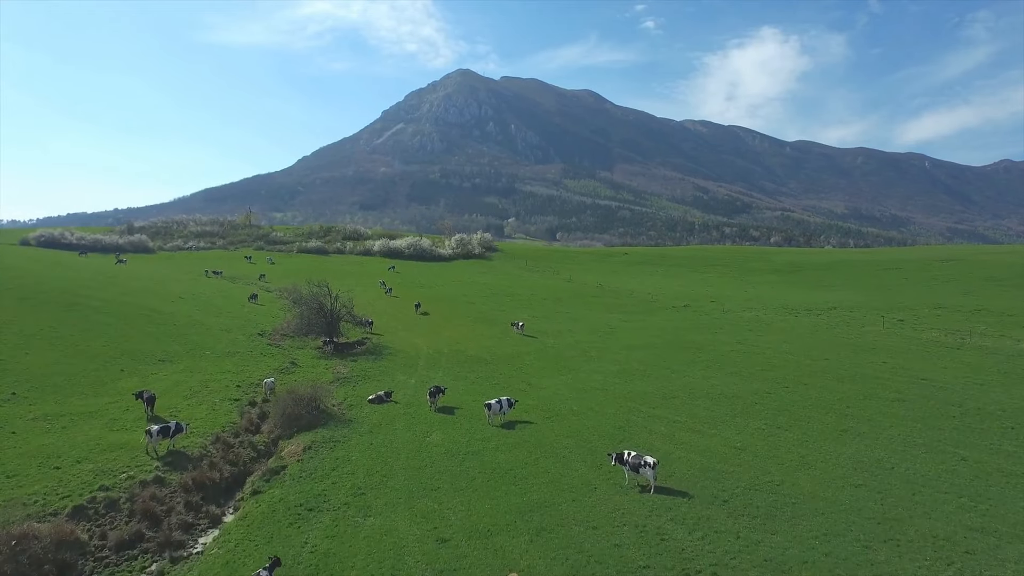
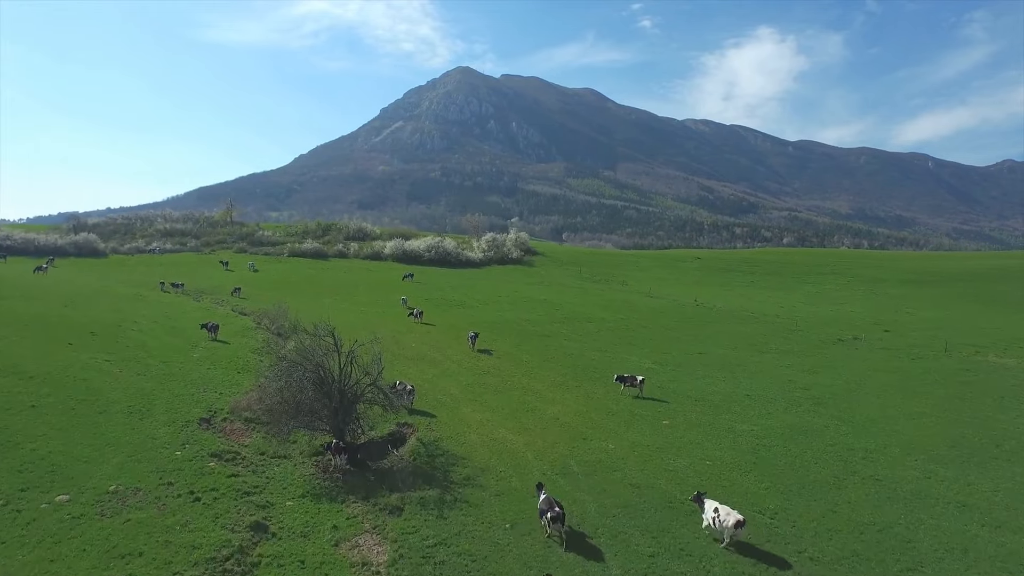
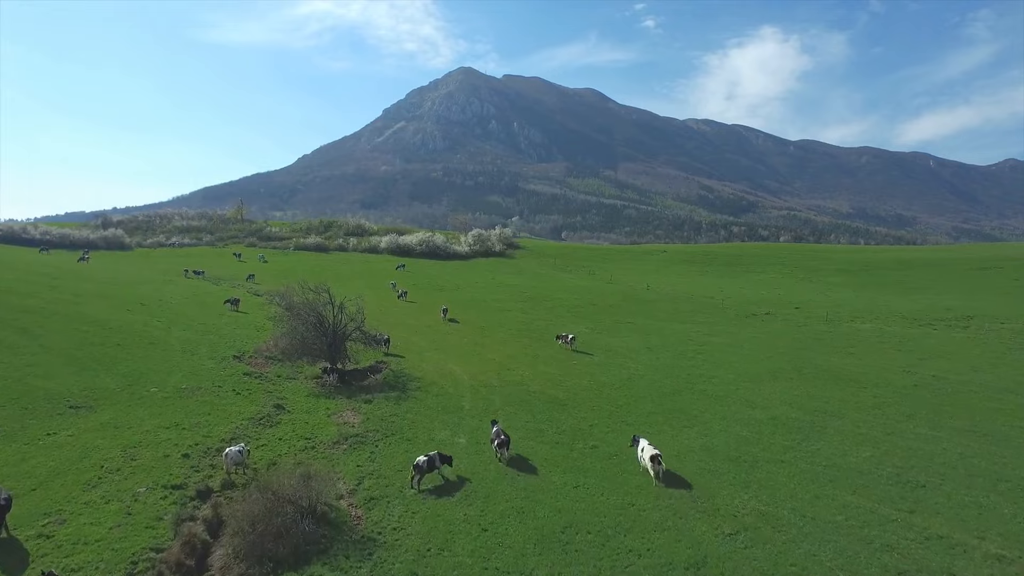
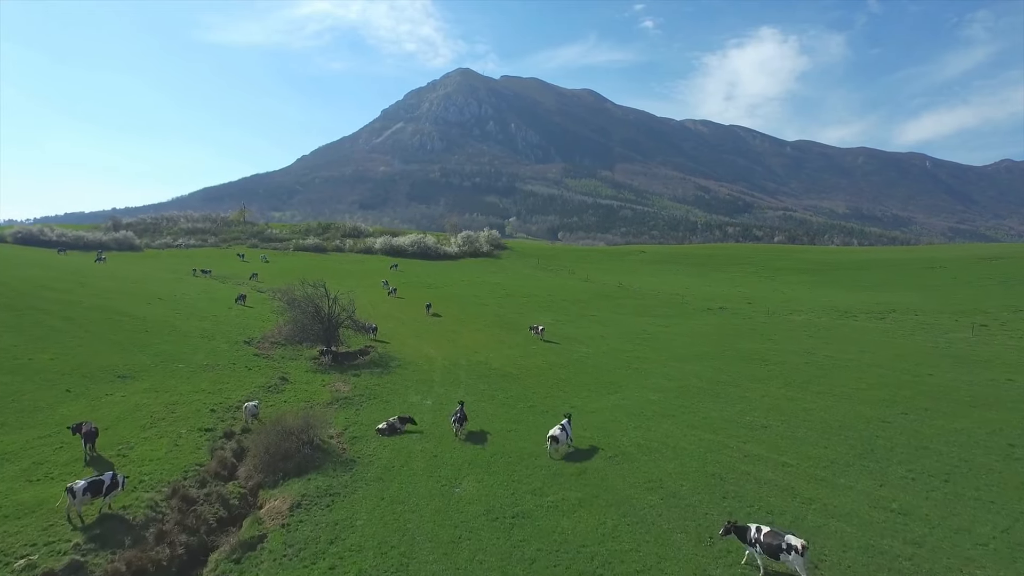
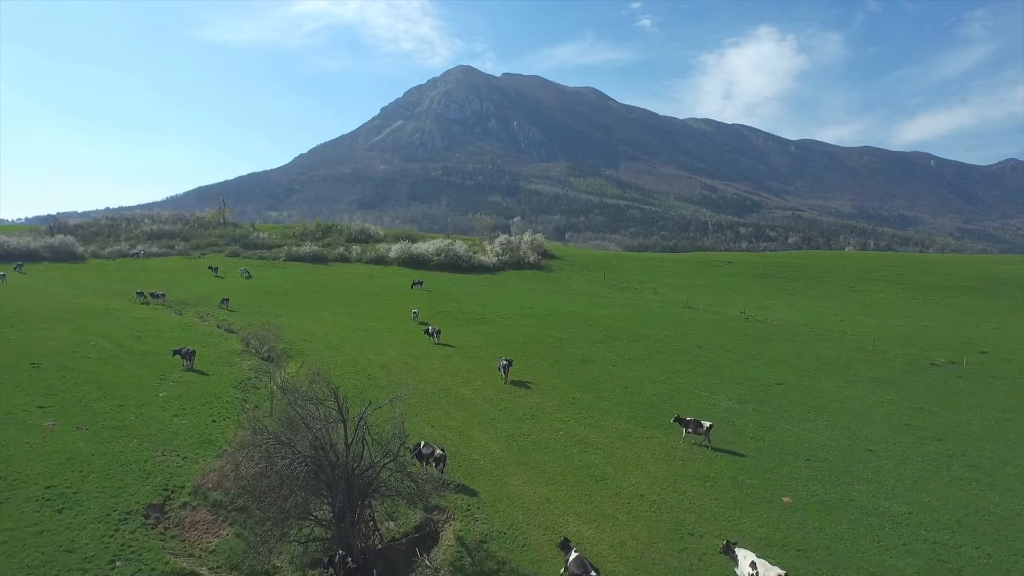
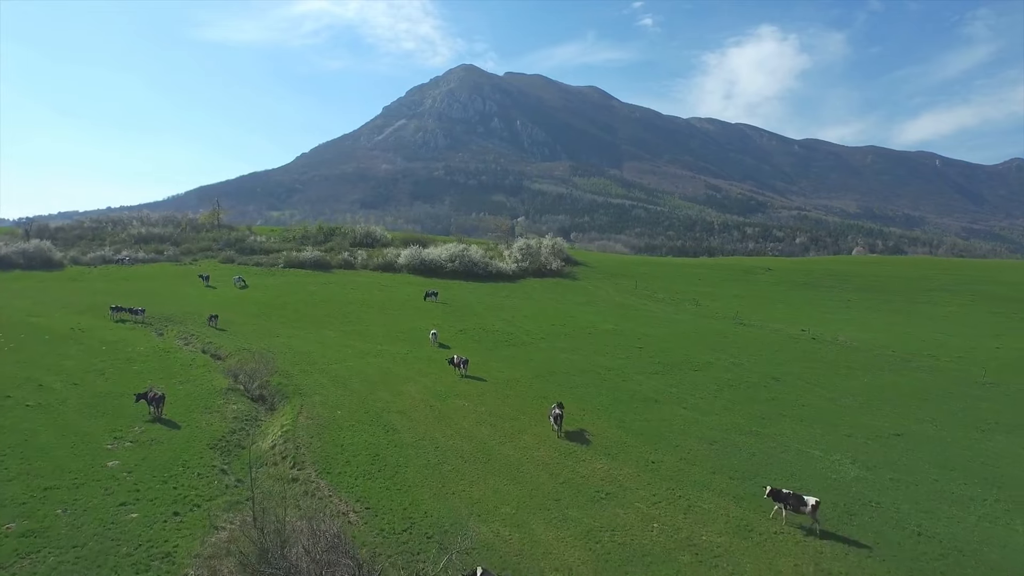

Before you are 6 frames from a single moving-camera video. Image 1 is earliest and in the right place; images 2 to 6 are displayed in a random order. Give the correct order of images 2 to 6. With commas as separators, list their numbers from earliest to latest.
4, 3, 2, 5, 6
